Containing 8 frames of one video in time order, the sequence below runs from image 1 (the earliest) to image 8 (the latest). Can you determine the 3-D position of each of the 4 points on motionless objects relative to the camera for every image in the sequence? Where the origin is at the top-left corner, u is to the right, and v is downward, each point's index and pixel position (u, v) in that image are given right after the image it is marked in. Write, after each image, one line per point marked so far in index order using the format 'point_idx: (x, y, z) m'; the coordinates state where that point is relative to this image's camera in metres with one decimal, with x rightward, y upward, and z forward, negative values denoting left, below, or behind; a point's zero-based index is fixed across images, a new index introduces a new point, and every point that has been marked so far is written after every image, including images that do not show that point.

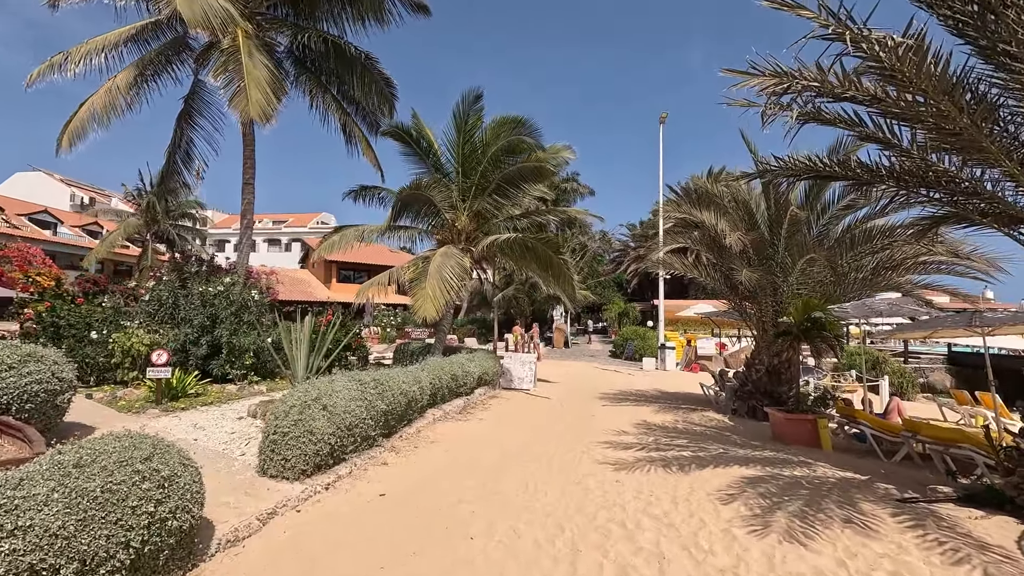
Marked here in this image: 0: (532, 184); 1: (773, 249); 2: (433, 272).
0: (+0.5, +2.4, +12.4) m
1: (+4.7, +0.7, +9.6) m
2: (-1.6, +0.3, +10.8) m
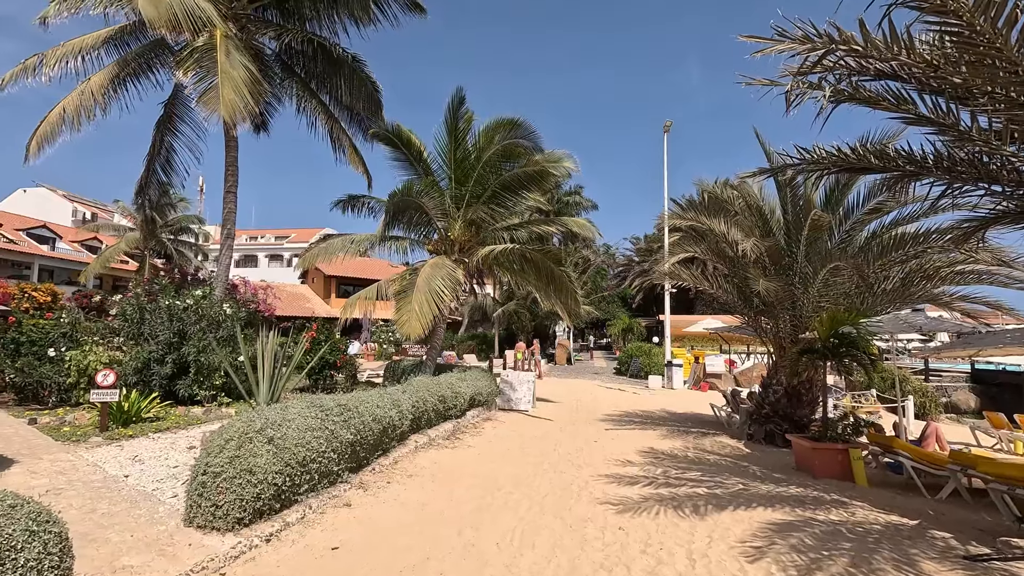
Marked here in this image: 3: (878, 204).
0: (+0.4, +2.1, +11.7) m
1: (+4.6, +0.5, +8.7) m
2: (-1.7, +0.1, +10.0) m
3: (+5.4, +1.2, +7.9) m
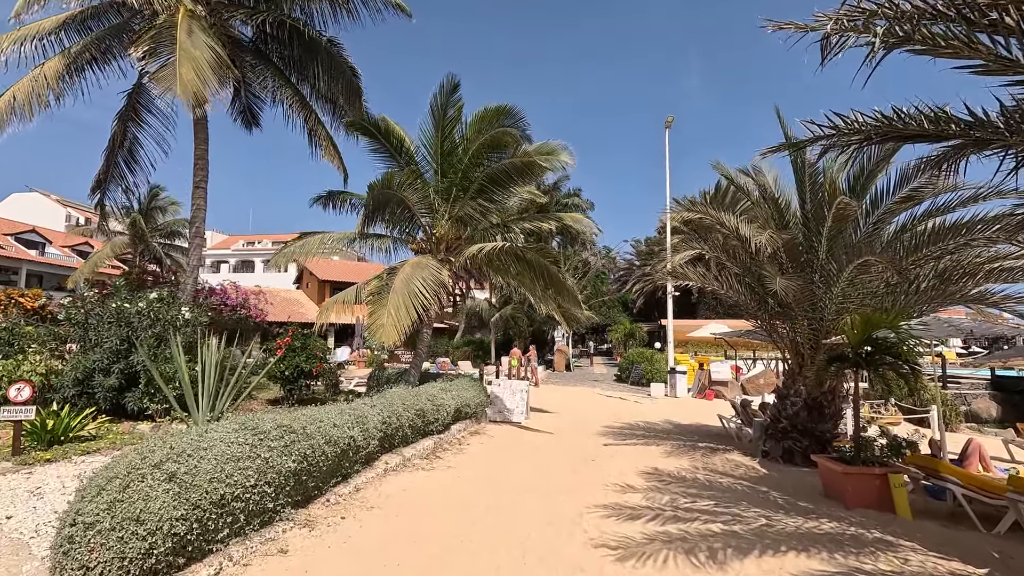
0: (+0.2, +2.1, +10.7) m
1: (+4.4, +0.5, +7.8) m
2: (-1.9, +0.1, +9.1) m
3: (+5.2, +1.3, +6.9) m
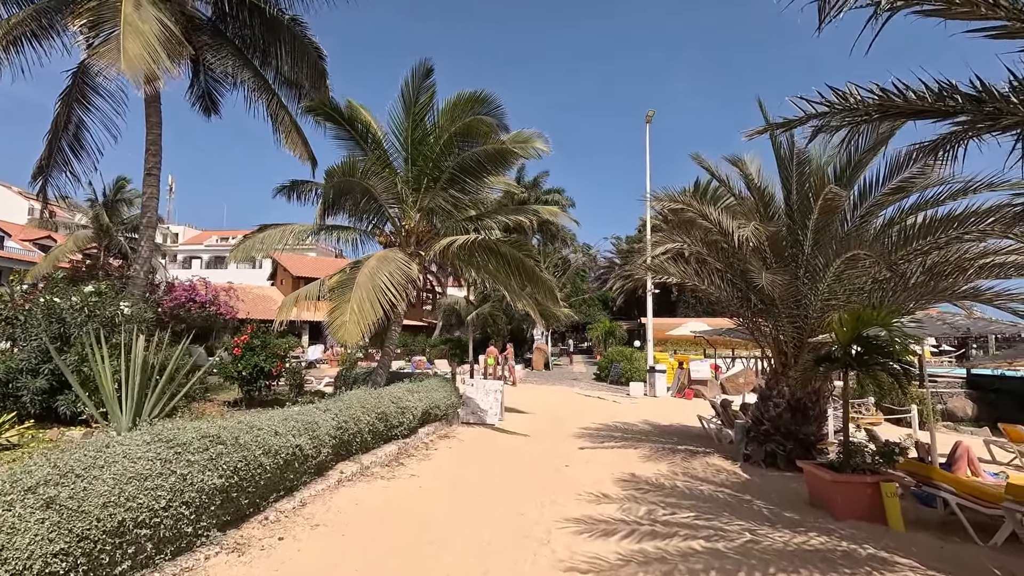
0: (-0.3, +2.2, +10.2) m
1: (+3.9, +0.6, +7.4) m
2: (-2.3, +0.1, +8.5) m
3: (+4.8, +1.3, +6.6) m
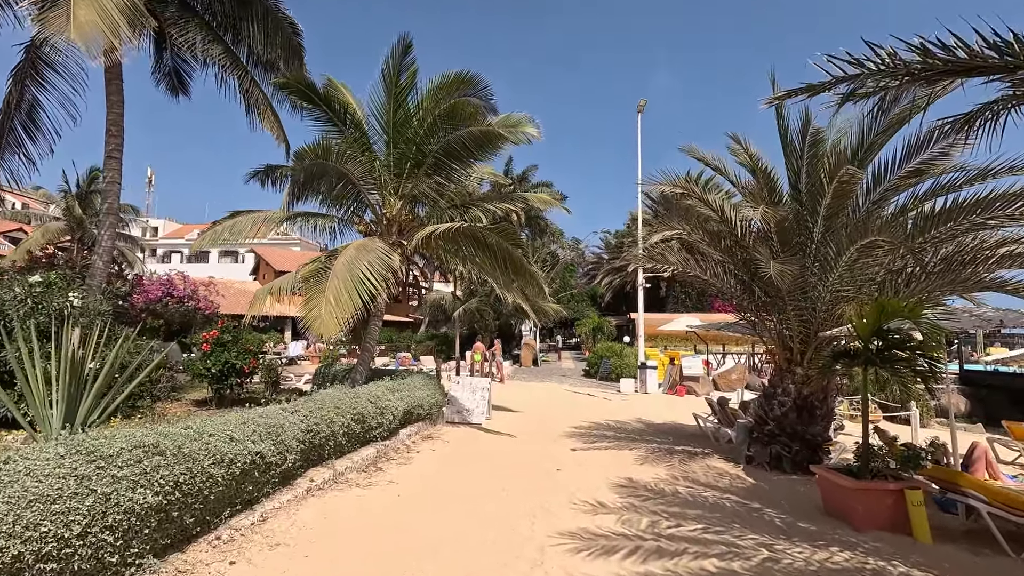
0: (-0.6, +2.3, +9.6) m
1: (+3.8, +0.7, +7.0) m
2: (-2.5, +0.3, +7.8) m
3: (+4.7, +1.4, +6.1) m
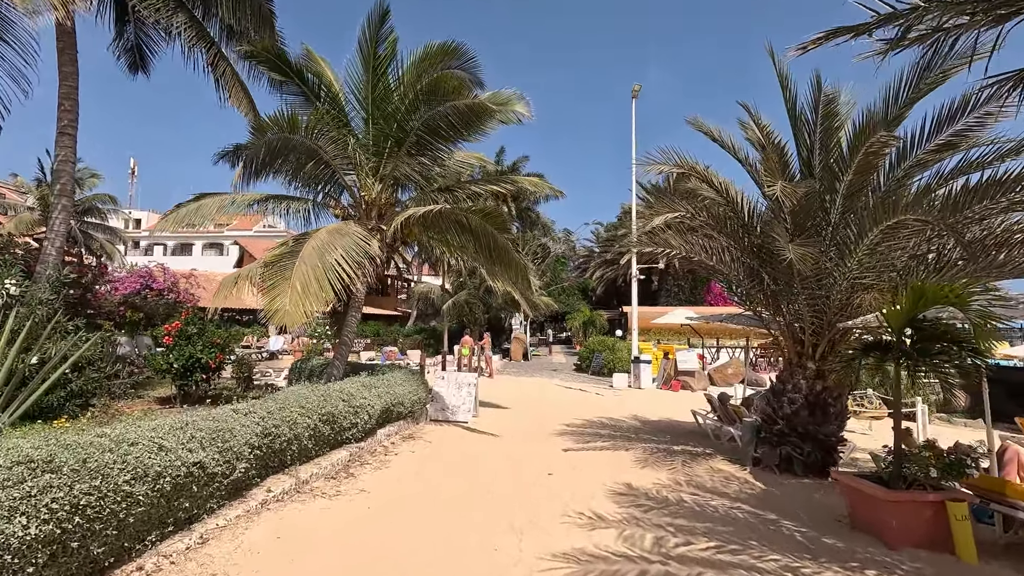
0: (-0.8, +2.5, +8.9) m
1: (+3.6, +0.8, +6.3) m
2: (-2.7, +0.5, +7.1) m
3: (+4.5, +1.6, +5.5) m
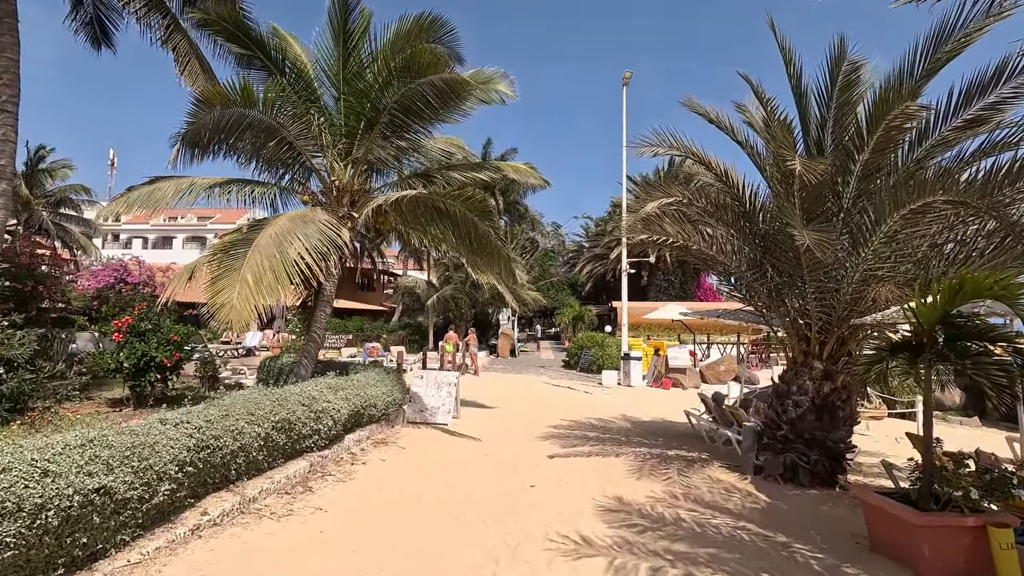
0: (-1.0, +2.6, +8.3) m
1: (+3.4, +0.9, +5.8) m
2: (-2.9, +0.6, +6.4) m
3: (+4.3, +1.6, +4.9) m
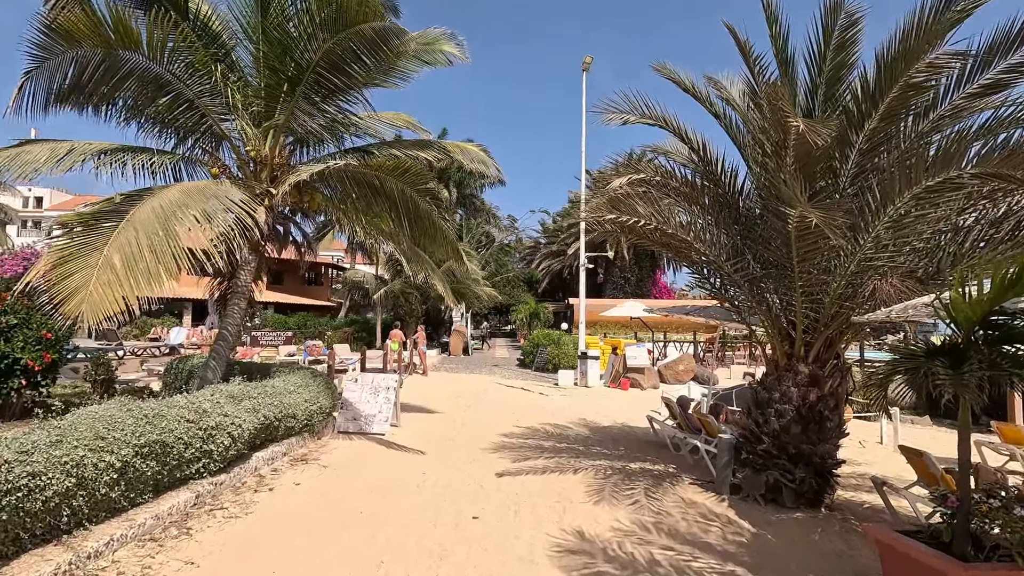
0: (-1.7, +2.8, +7.1) m
1: (+2.9, +1.0, +5.0) m
2: (-3.5, +0.7, +5.2) m
3: (+3.9, +1.7, +4.3) m
